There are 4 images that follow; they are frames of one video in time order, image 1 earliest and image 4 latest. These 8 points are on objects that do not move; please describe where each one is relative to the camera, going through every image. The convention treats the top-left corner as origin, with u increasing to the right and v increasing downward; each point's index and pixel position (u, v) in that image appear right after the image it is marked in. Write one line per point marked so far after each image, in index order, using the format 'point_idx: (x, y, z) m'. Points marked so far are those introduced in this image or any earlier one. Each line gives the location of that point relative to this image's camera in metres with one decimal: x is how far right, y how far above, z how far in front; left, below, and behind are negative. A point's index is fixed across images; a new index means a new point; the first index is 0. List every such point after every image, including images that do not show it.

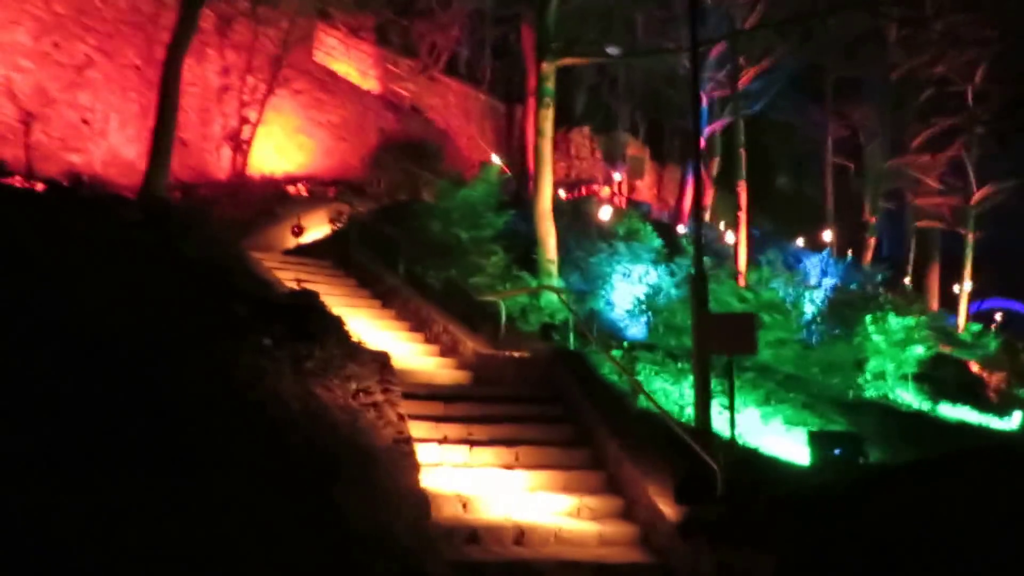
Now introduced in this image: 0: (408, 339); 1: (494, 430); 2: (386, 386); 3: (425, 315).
0: (-1.5, -0.7, +14.7) m
1: (-0.2, -1.4, +10.3) m
2: (-1.2, -1.0, +10.2) m
3: (-1.2, -0.4, +15.0) m
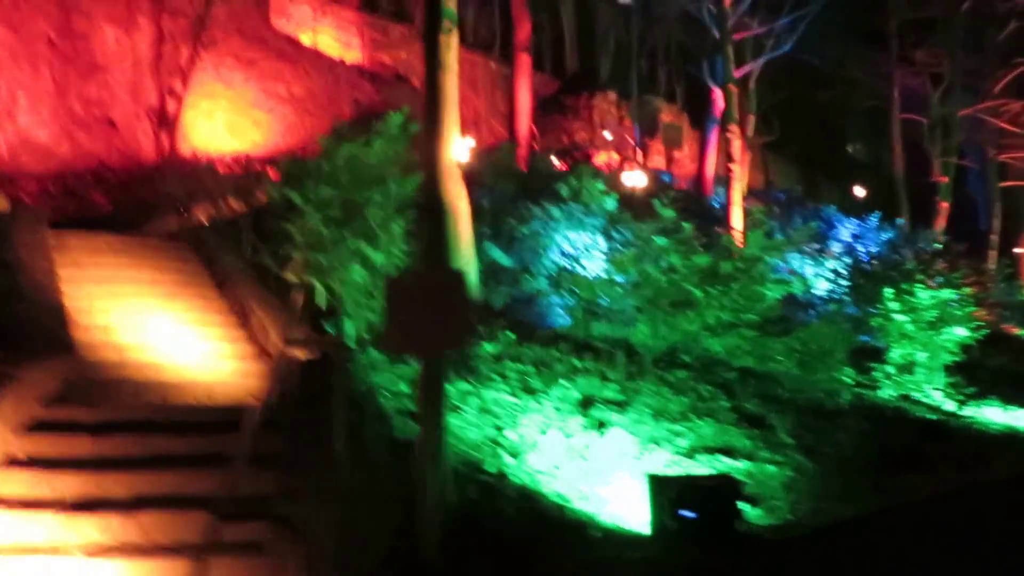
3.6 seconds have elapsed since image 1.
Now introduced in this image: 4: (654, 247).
0: (-3.1, -0.5, +10.9) m
1: (-2.2, -1.2, +6.4) m
2: (-3.3, -0.8, +6.3) m
3: (-2.8, -0.2, +11.1) m
4: (+1.5, +0.5, +10.9) m
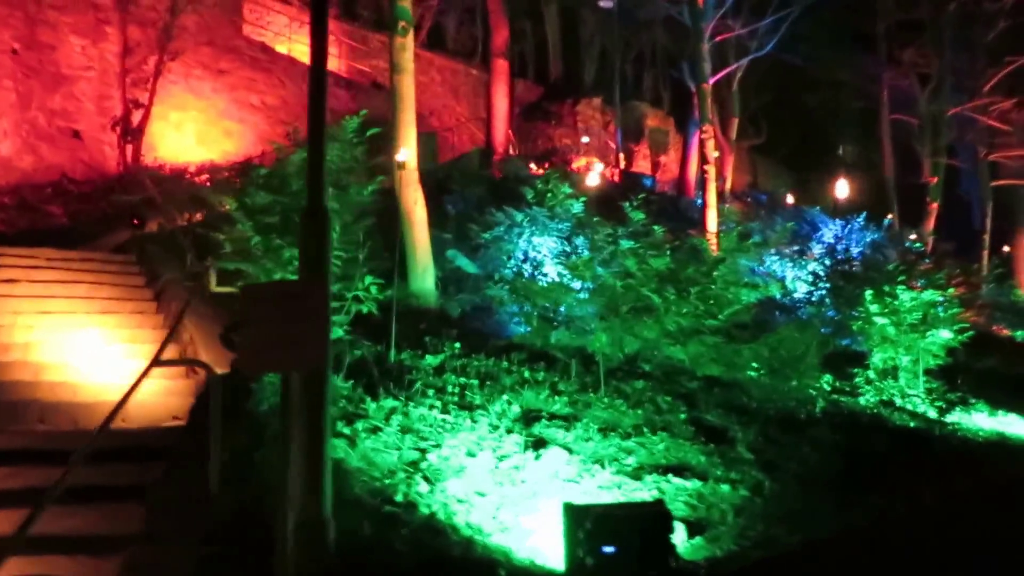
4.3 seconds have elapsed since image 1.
0: (-3.6, -0.7, +10.2) m
1: (-2.7, -1.3, +5.7) m
2: (-3.8, -0.9, +5.7) m
3: (-3.3, -0.3, +10.5) m
4: (+1.0, +0.4, +10.3) m
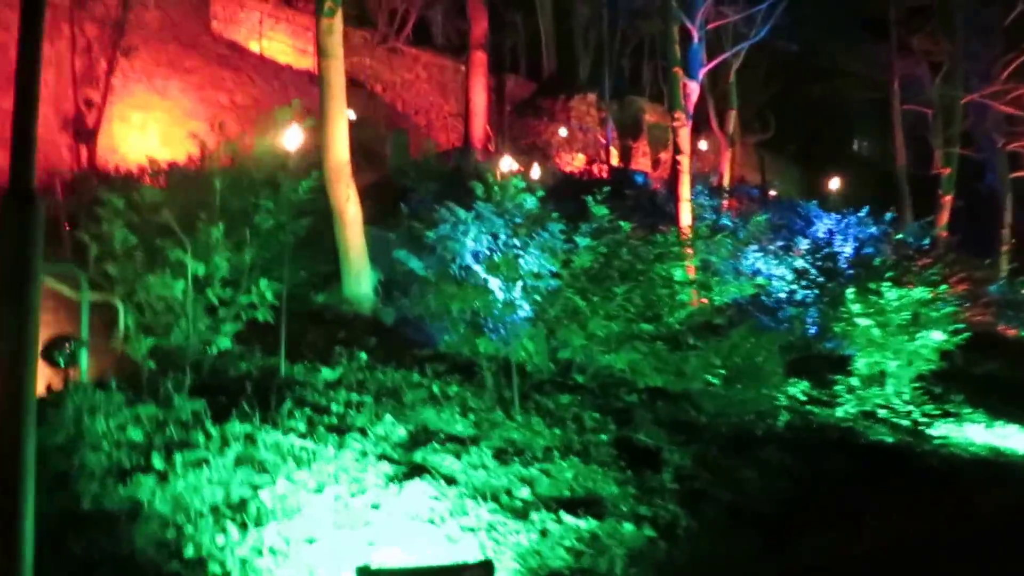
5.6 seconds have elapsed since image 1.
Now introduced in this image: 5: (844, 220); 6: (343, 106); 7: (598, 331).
0: (-4.3, -0.7, +9.2) m
1: (-3.6, -1.3, +4.6) m
2: (-4.7, -0.9, +4.6) m
3: (-4.1, -0.4, +9.4) m
4: (+0.3, +0.4, +9.1) m
5: (+4.1, +0.9, +13.7) m
6: (-2.0, +2.1, +12.3) m
7: (+0.9, -0.4, +9.0) m
